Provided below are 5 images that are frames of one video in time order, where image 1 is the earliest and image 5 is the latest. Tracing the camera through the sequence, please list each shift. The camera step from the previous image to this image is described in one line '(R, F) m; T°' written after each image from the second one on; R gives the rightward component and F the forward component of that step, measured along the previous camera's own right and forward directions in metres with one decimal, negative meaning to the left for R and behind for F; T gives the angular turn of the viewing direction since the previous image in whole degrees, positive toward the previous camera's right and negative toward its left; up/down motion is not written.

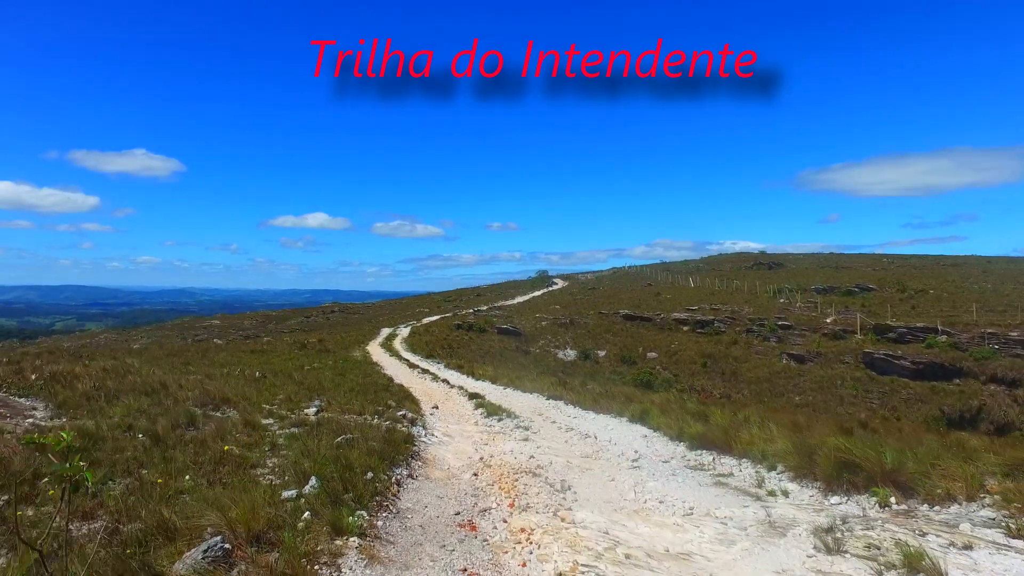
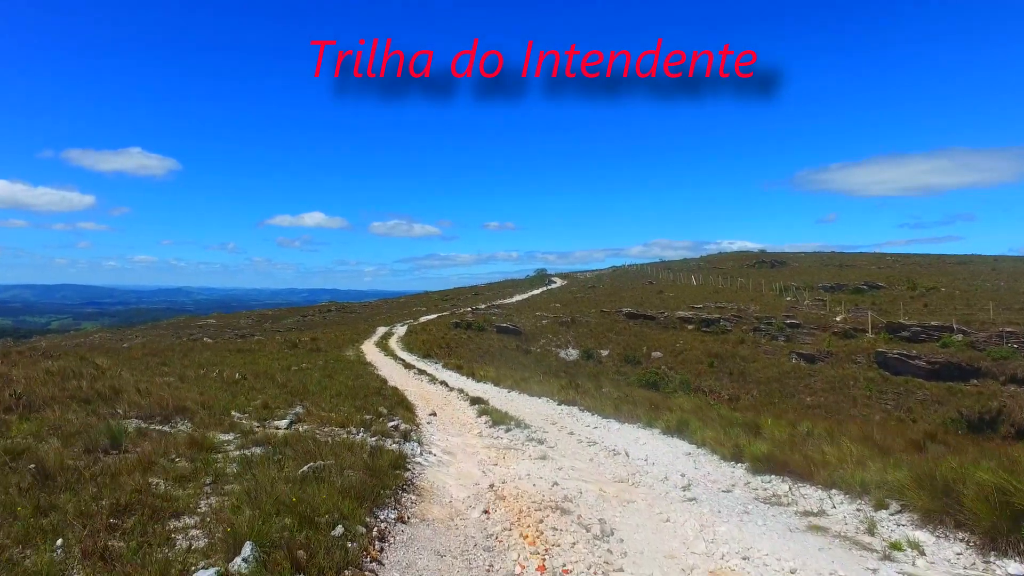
(-0.4, +2.4) m; 0°
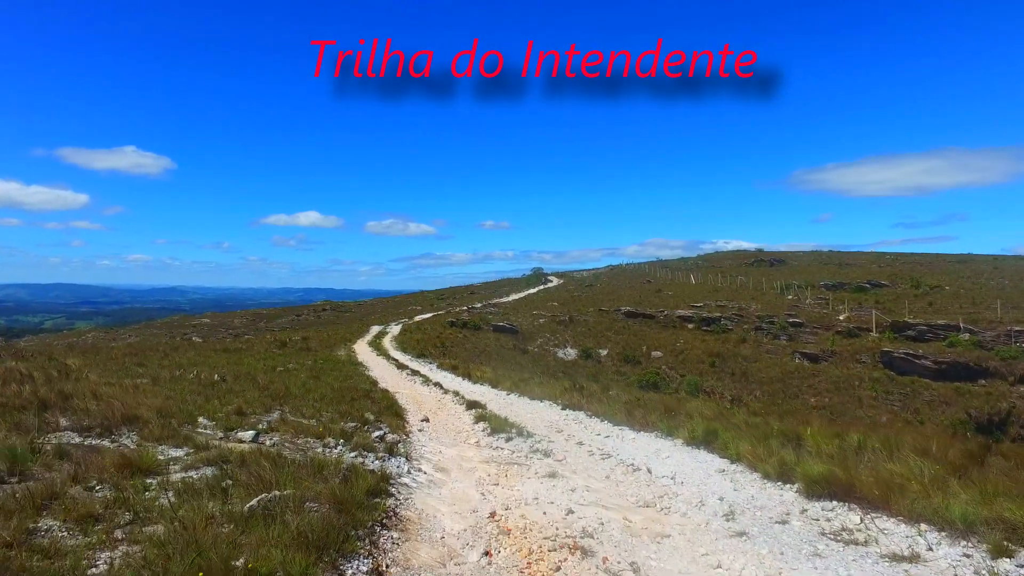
(-0.1, +1.6) m; 0°
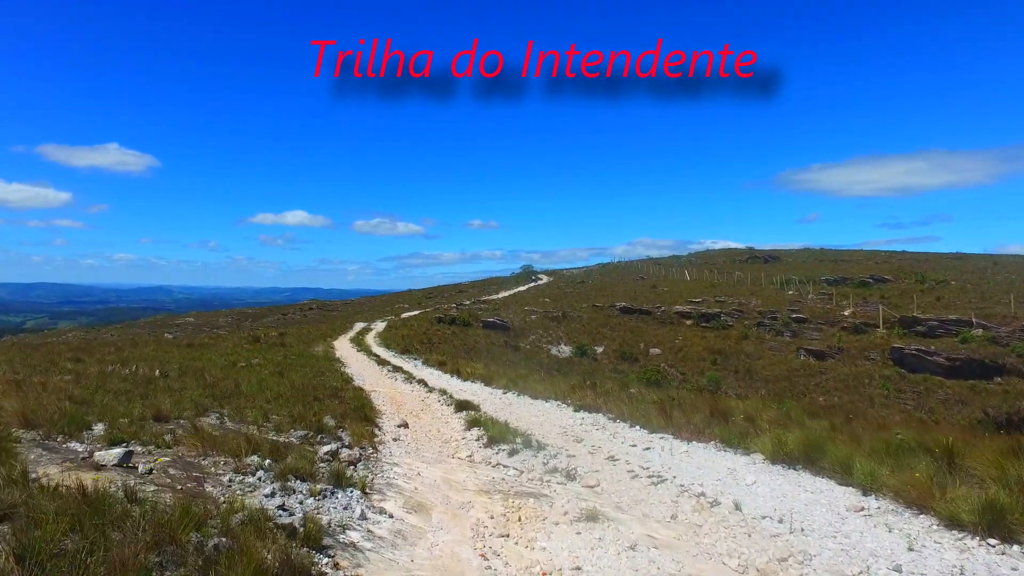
(-0.3, +3.5) m; +1°
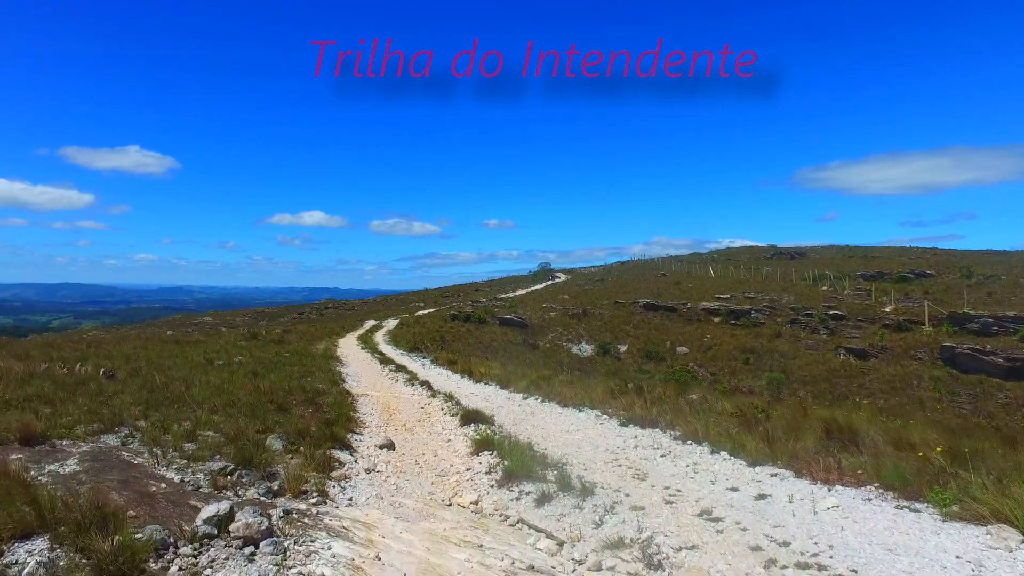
(-0.2, +3.6) m; -2°
